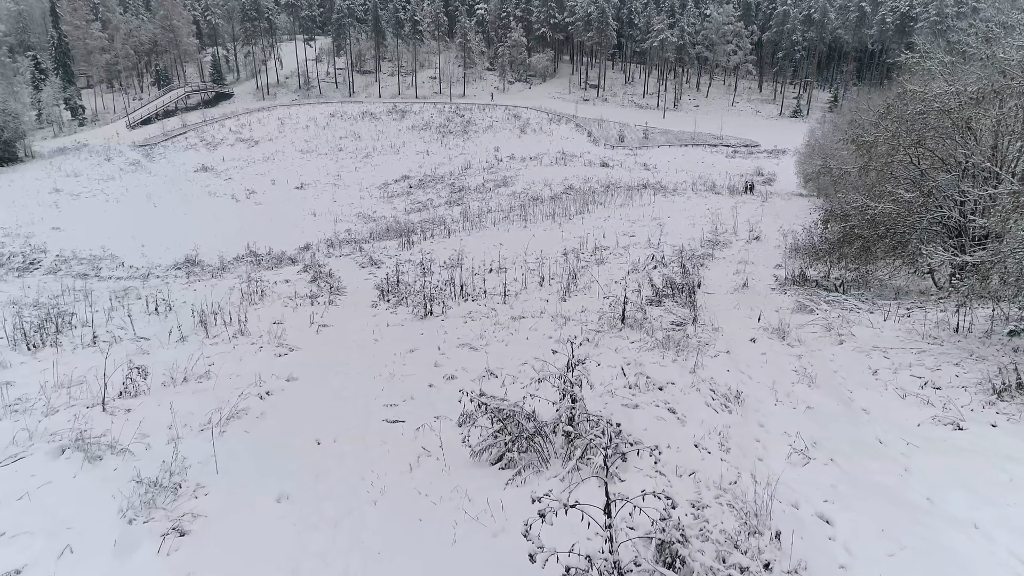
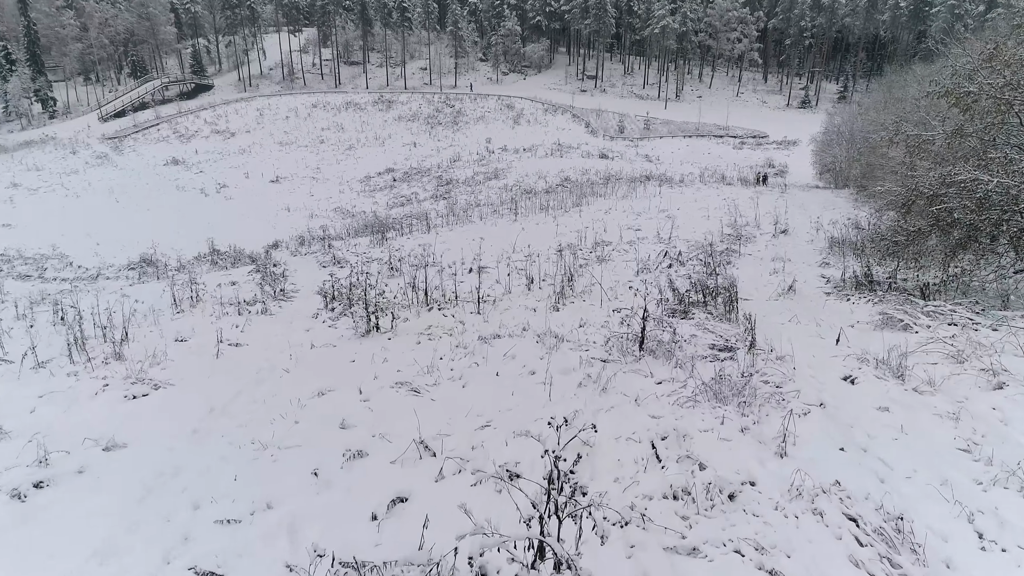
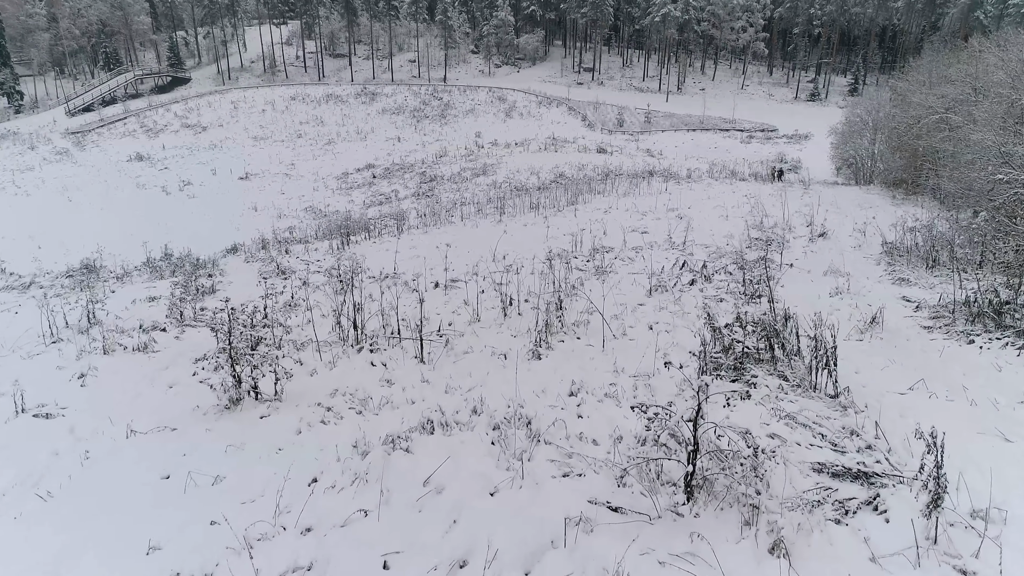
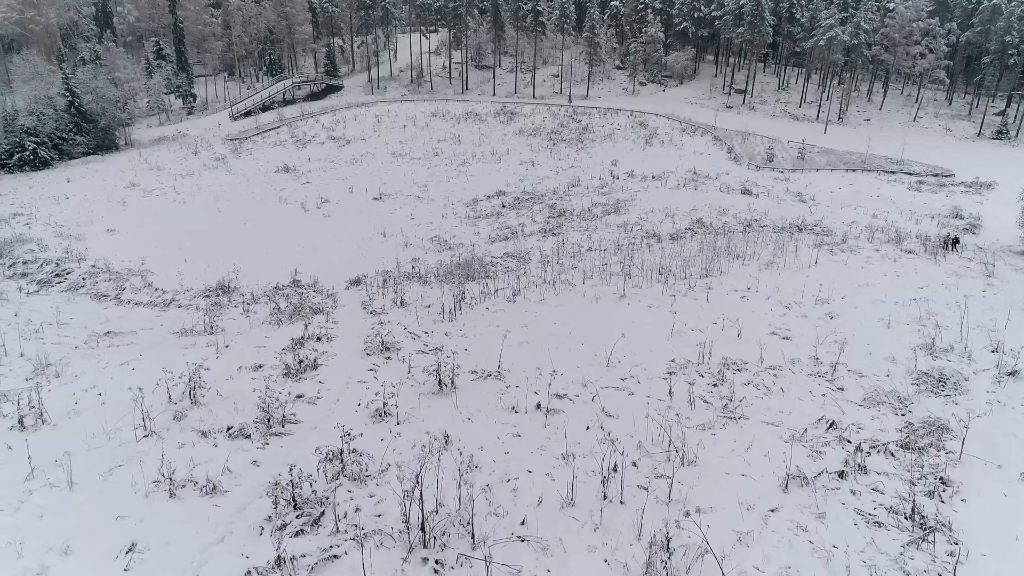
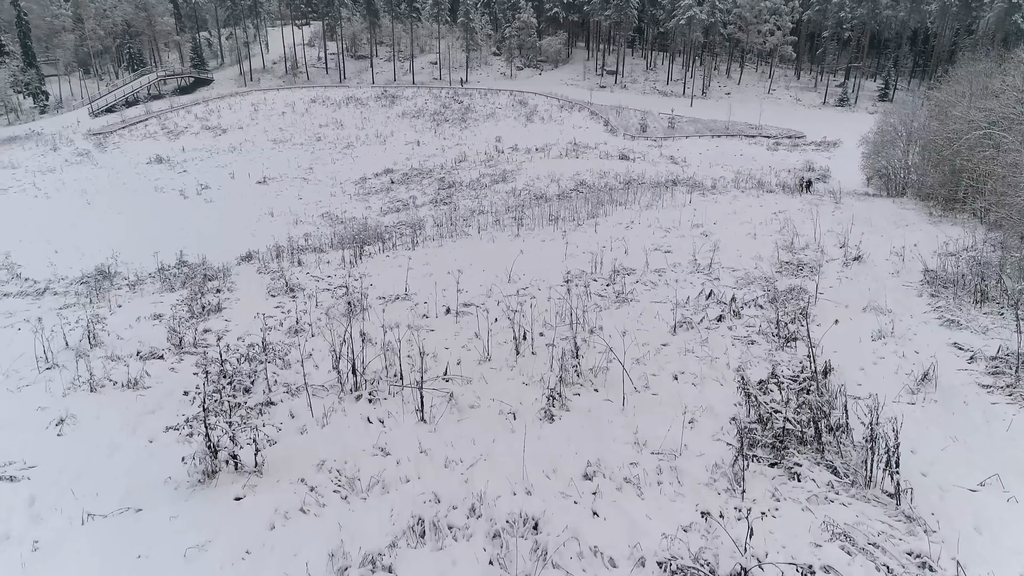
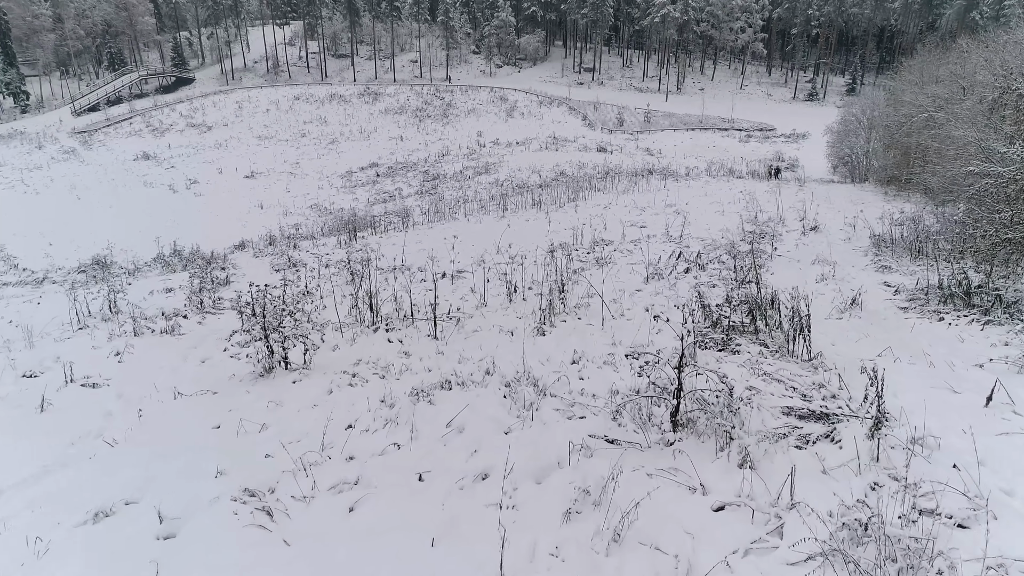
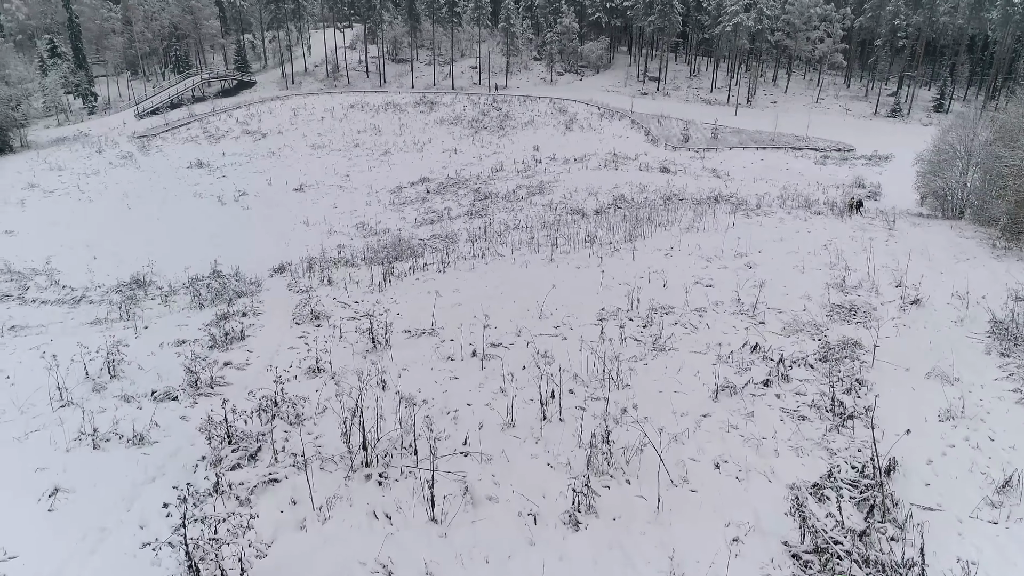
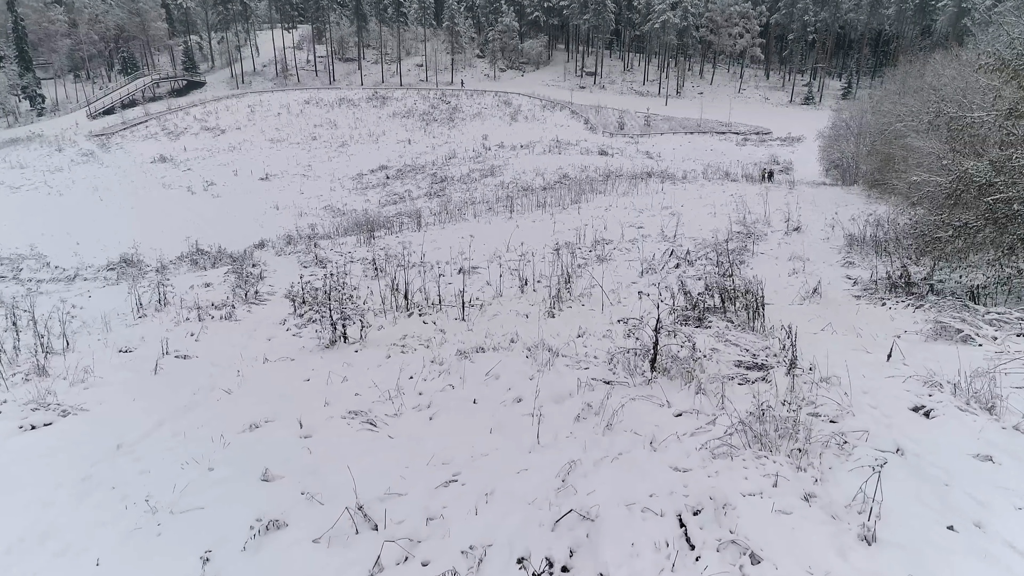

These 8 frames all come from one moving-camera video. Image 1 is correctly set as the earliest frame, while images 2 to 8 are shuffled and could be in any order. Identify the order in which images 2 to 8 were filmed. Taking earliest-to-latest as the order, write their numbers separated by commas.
2, 8, 6, 3, 5, 7, 4
